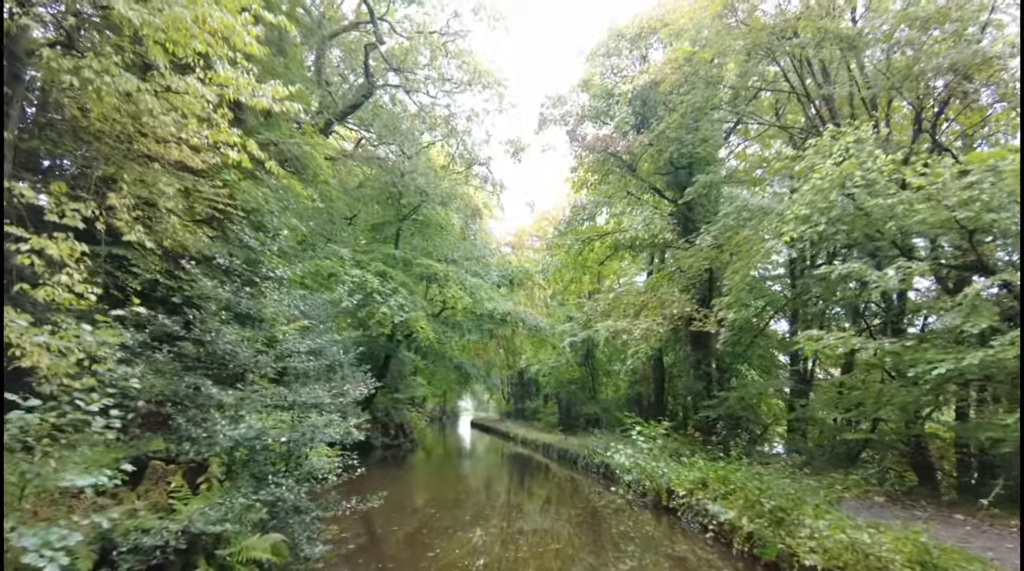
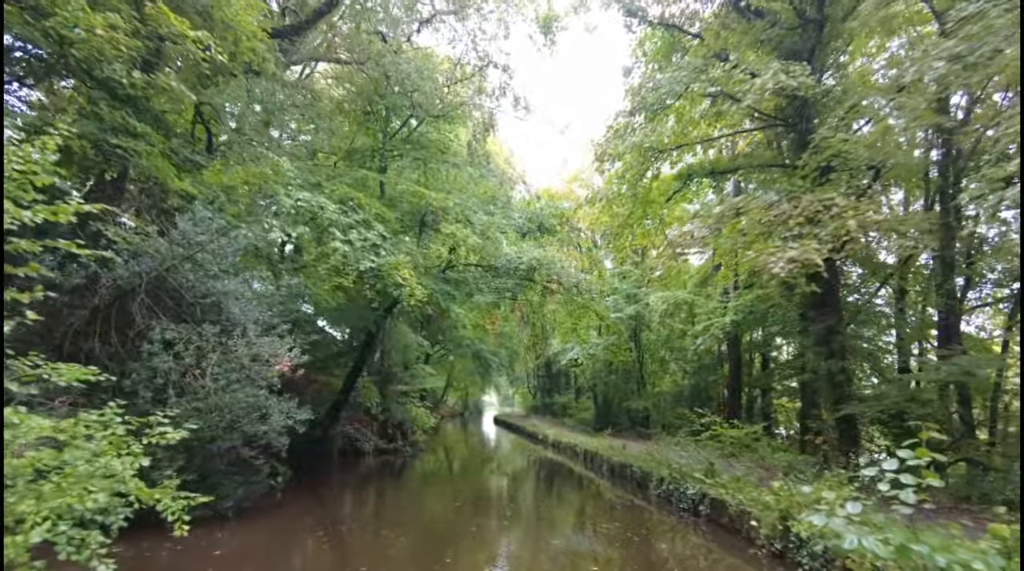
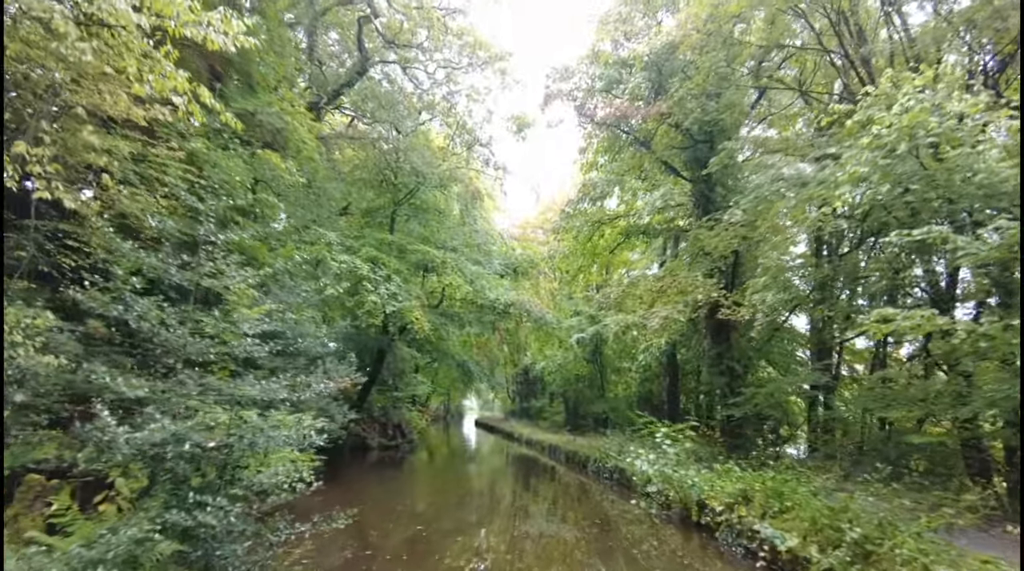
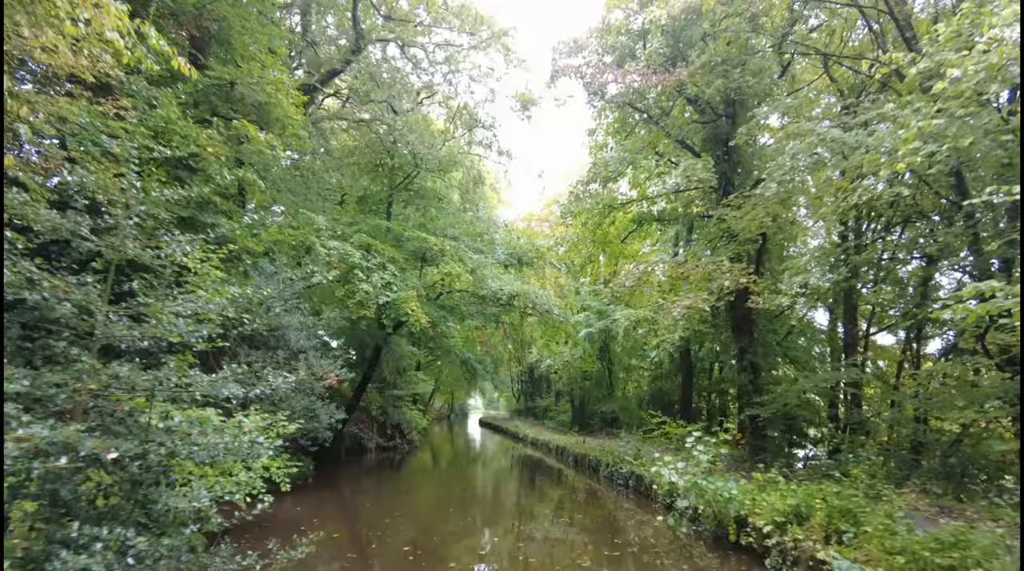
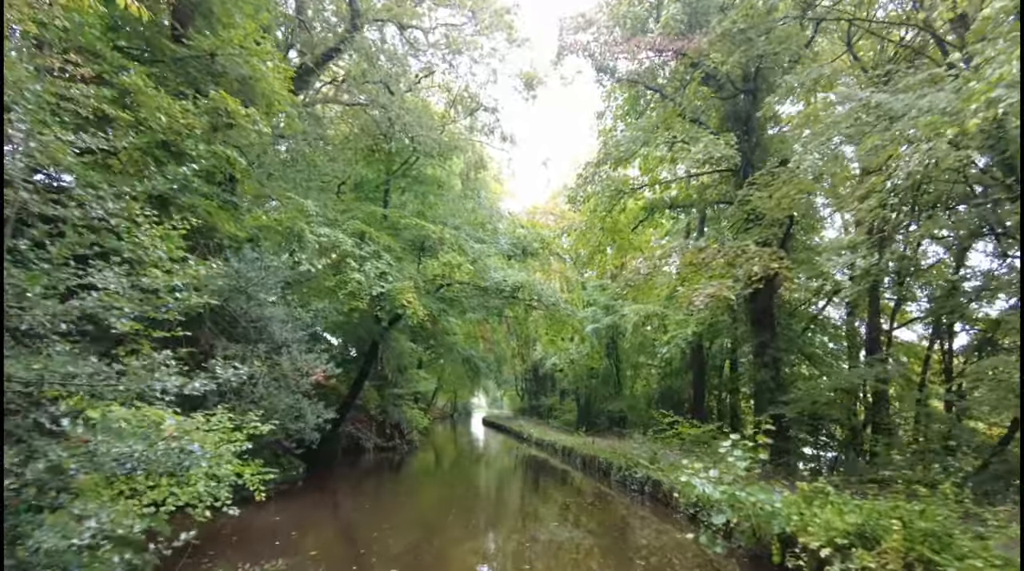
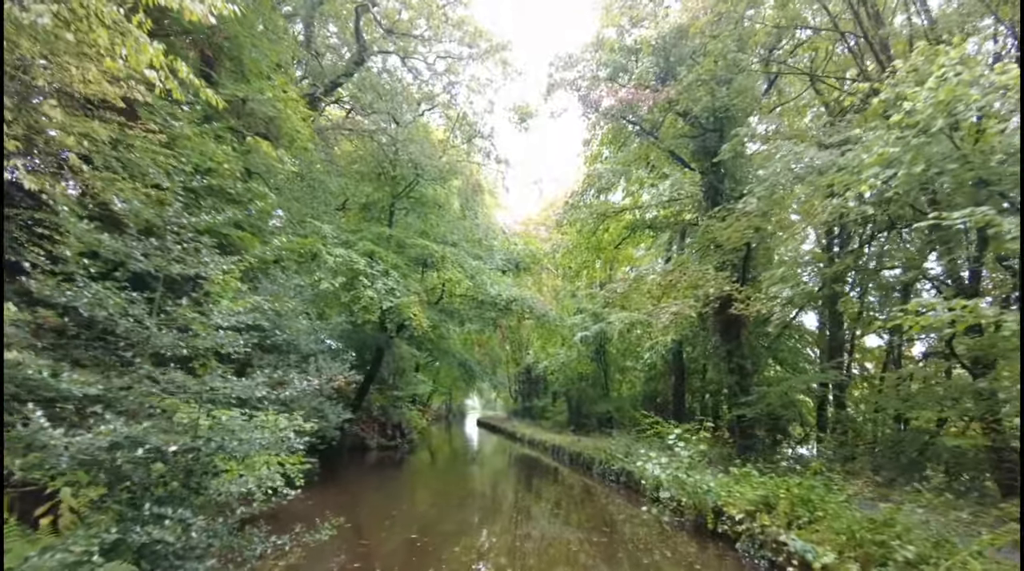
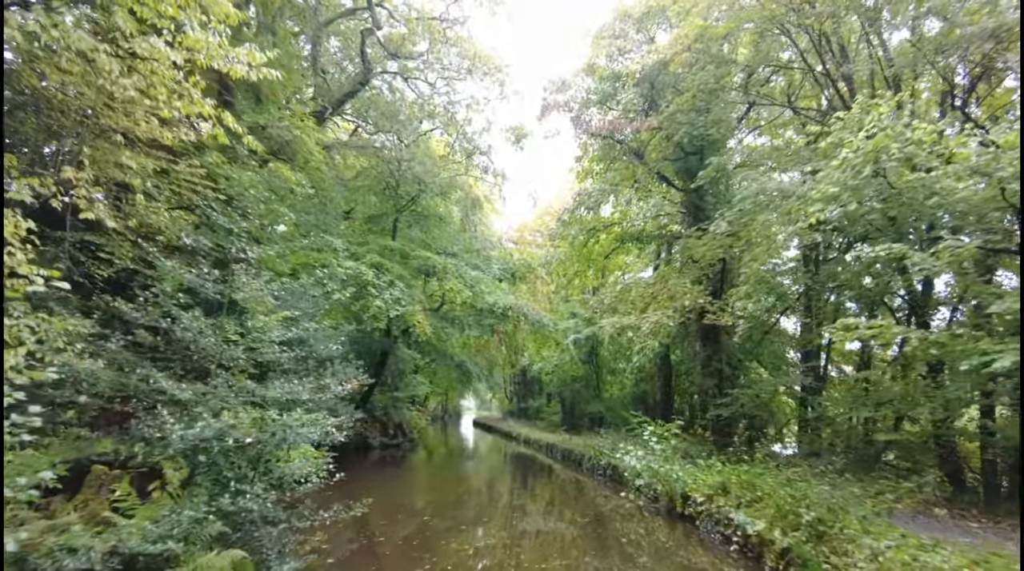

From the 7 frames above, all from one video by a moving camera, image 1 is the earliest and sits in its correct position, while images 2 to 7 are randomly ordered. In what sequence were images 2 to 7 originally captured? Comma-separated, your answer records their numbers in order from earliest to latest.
7, 3, 6, 4, 5, 2
